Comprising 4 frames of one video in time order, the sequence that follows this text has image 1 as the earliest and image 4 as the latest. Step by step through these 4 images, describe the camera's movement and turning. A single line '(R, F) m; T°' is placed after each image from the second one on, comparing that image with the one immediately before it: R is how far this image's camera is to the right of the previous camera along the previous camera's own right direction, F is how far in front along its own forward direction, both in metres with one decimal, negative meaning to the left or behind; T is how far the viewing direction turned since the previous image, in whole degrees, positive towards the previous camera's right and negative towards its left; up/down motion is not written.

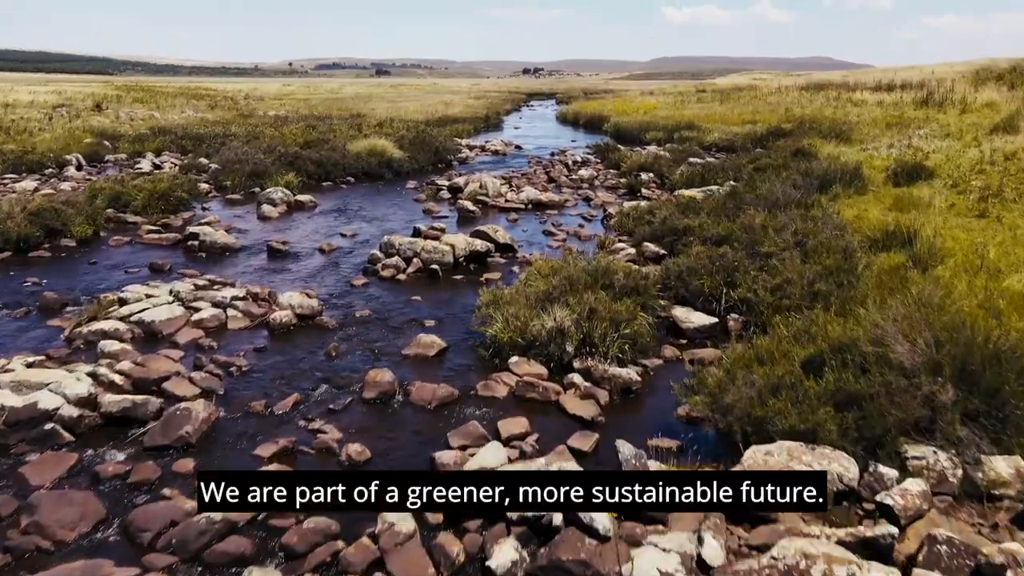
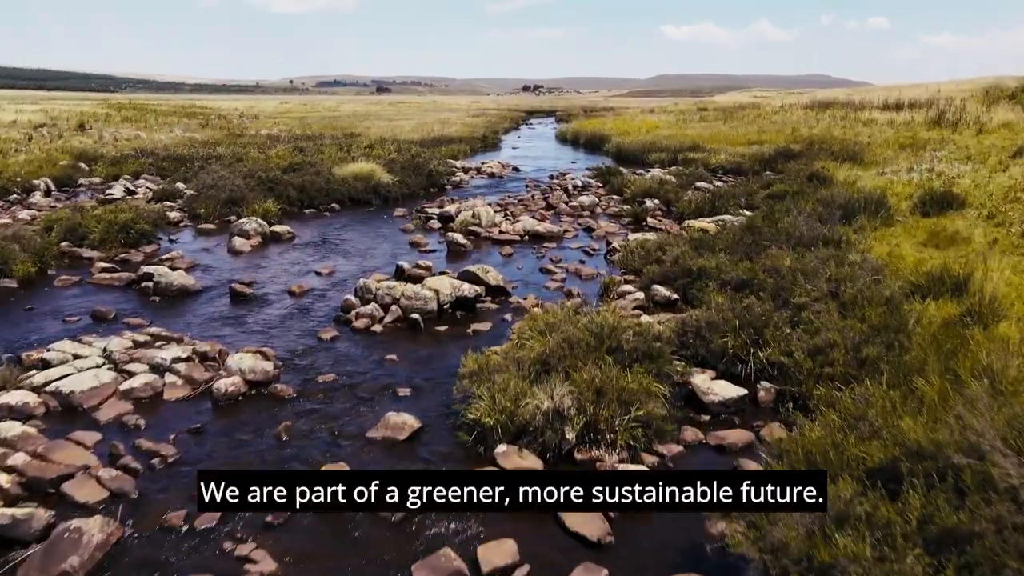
(+0.1, +1.4) m; 0°
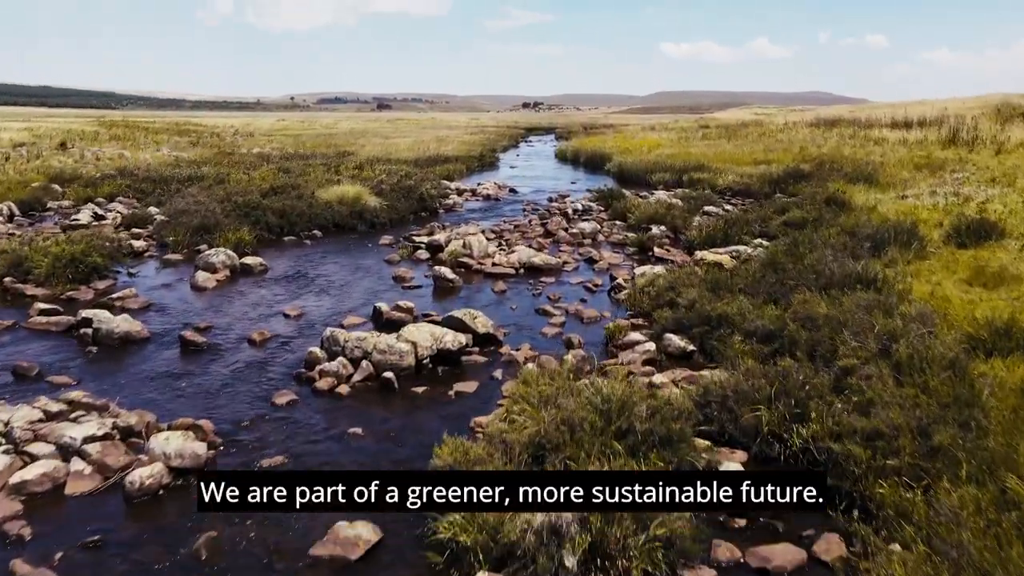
(+0.1, +1.5) m; 0°
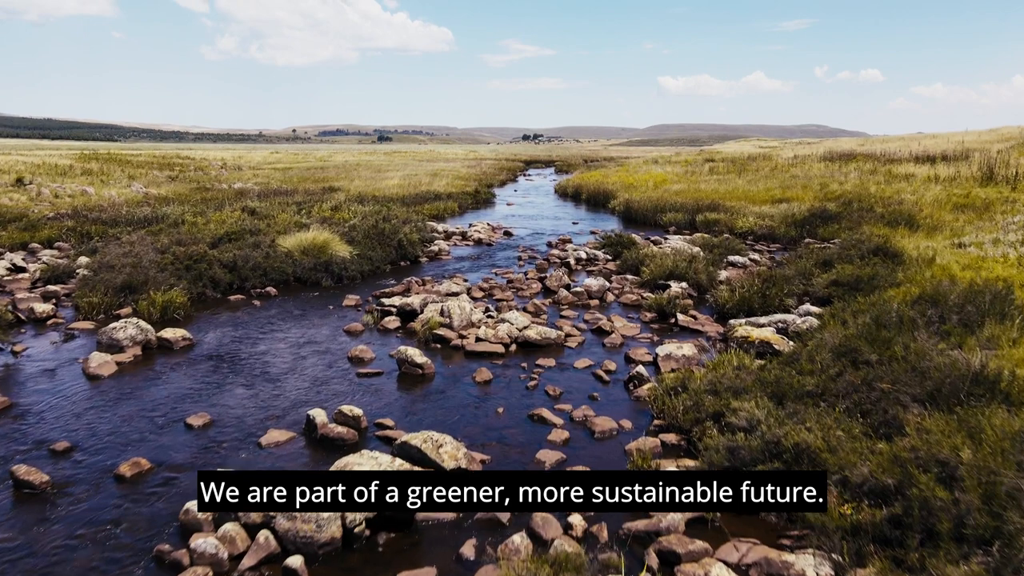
(+0.2, +3.0) m; 0°
